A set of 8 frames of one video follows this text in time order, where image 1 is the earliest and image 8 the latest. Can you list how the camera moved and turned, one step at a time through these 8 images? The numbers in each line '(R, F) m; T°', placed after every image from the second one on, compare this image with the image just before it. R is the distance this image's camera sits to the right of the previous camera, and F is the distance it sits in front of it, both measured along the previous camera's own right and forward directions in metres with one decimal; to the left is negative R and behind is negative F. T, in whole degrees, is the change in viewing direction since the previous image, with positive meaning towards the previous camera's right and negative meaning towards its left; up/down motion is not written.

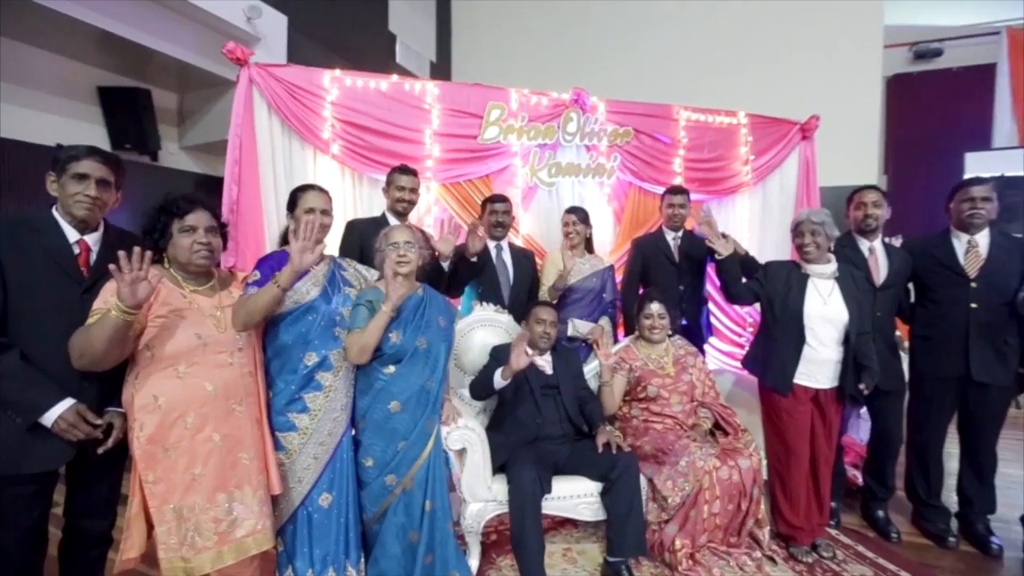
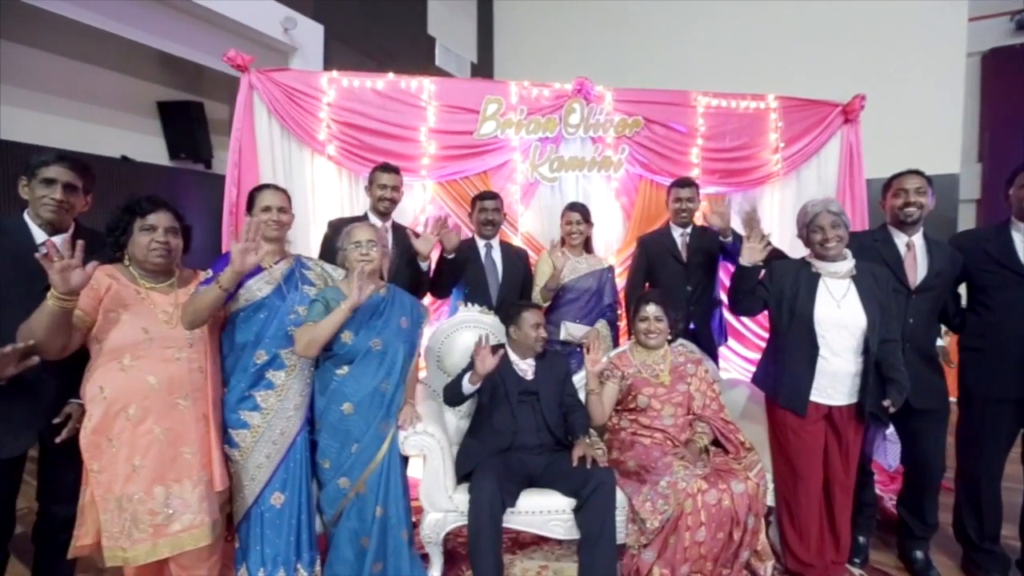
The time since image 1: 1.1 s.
(+0.5, +0.2) m; -8°
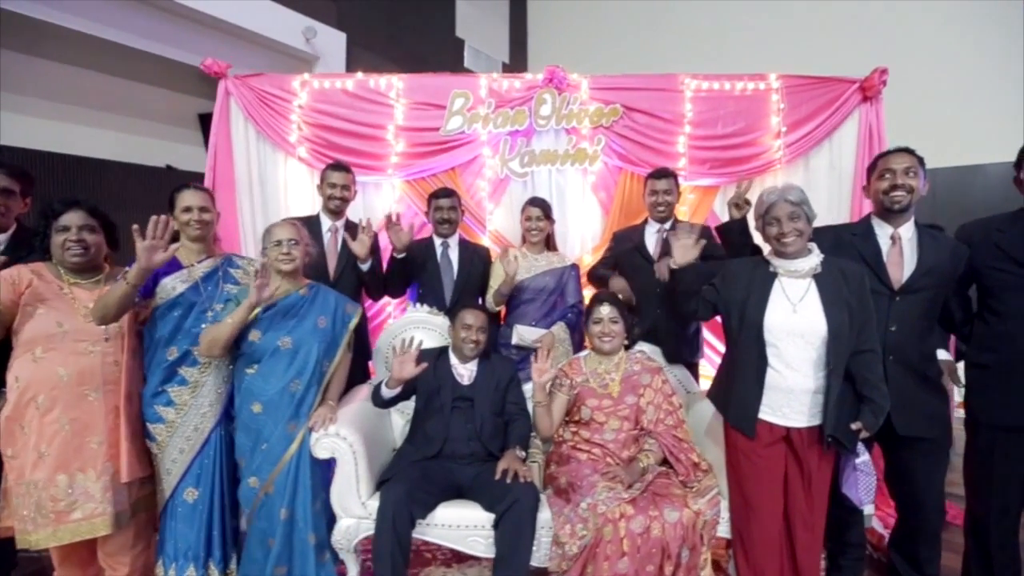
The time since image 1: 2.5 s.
(+0.7, +0.2) m; -8°
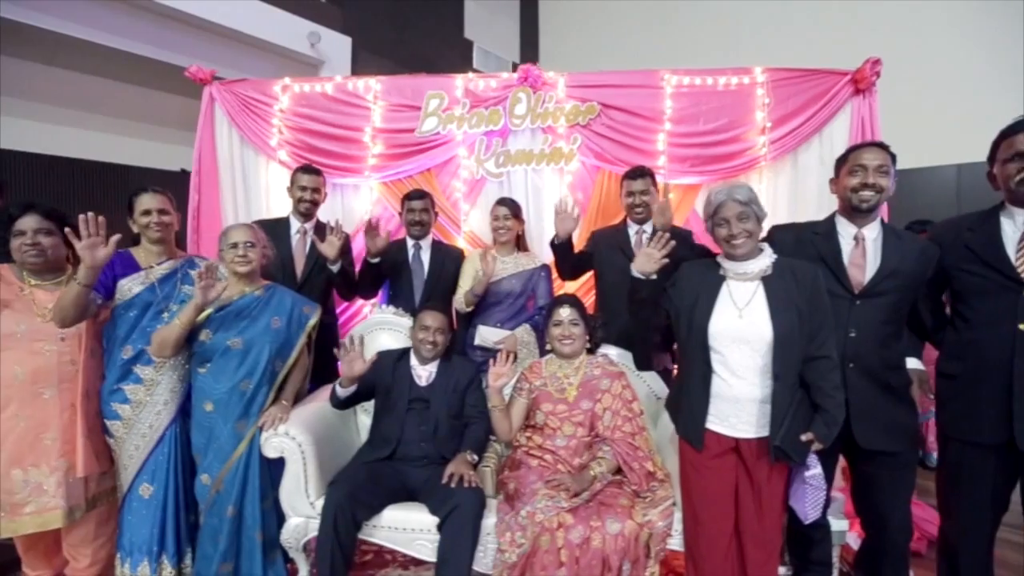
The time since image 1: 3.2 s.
(+0.4, 0.0) m; -3°
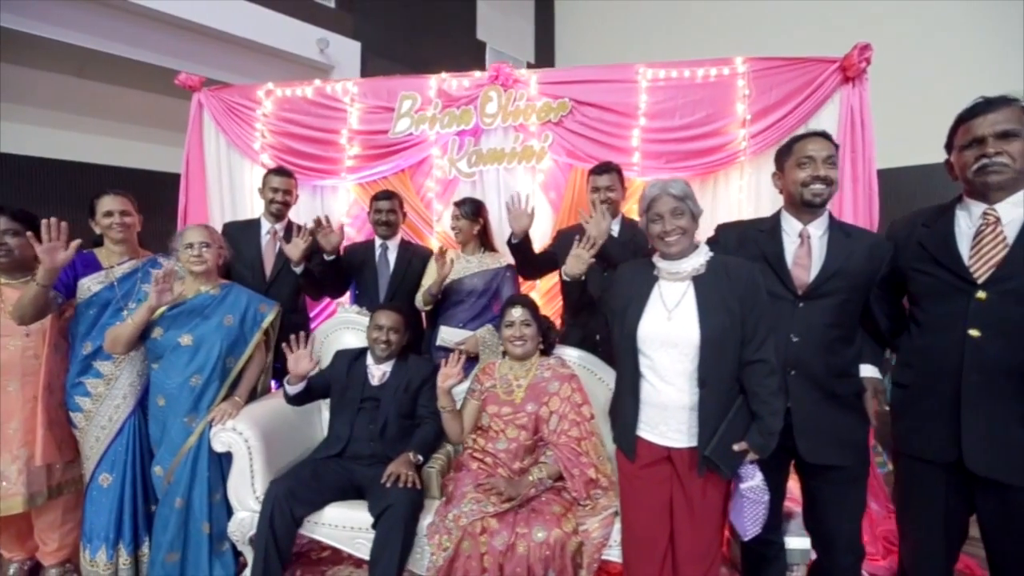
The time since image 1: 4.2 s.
(+0.4, +0.1) m; -4°
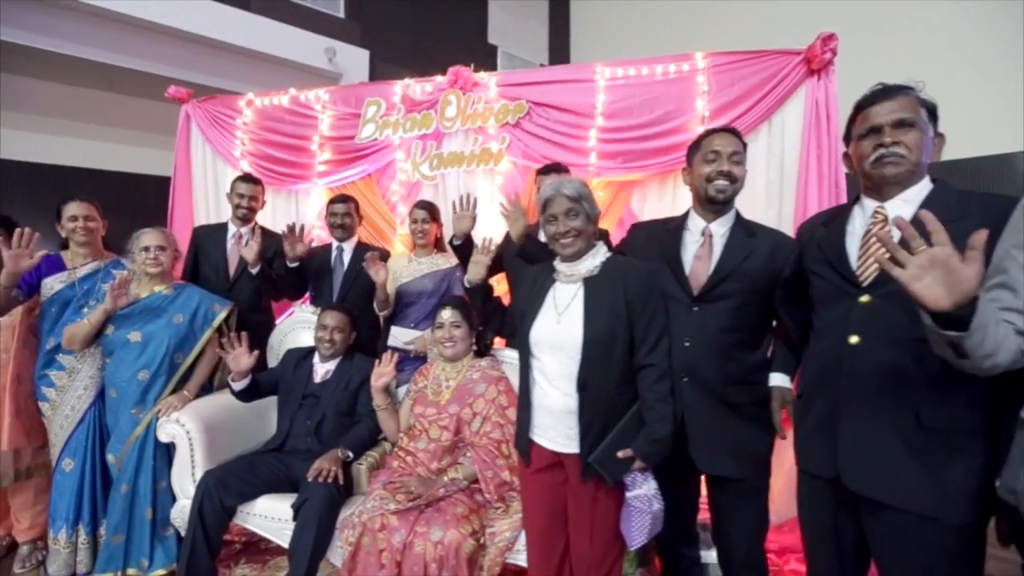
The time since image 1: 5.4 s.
(+0.5, 0.0) m; -5°
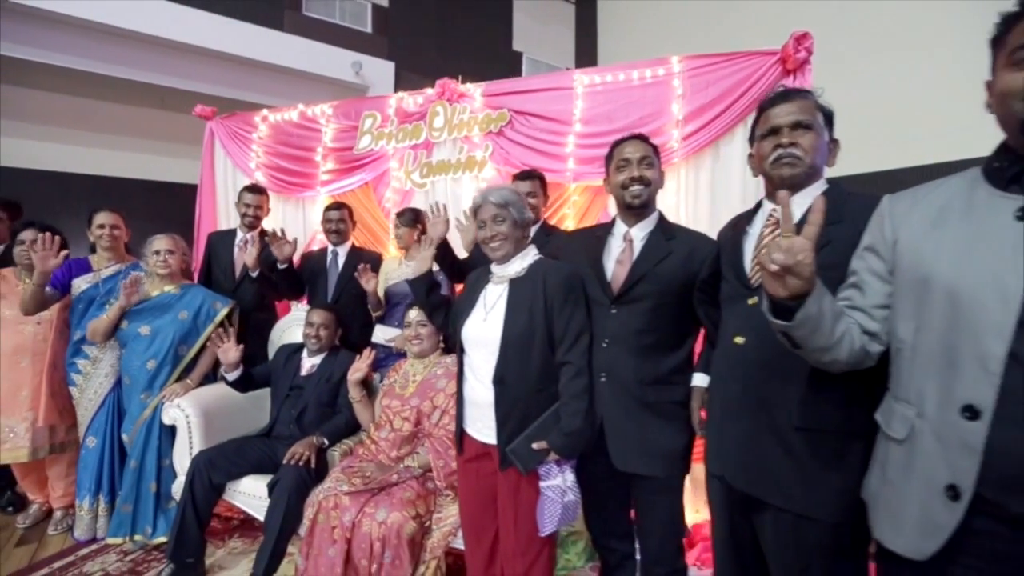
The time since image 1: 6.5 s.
(+0.4, -0.1) m; -6°
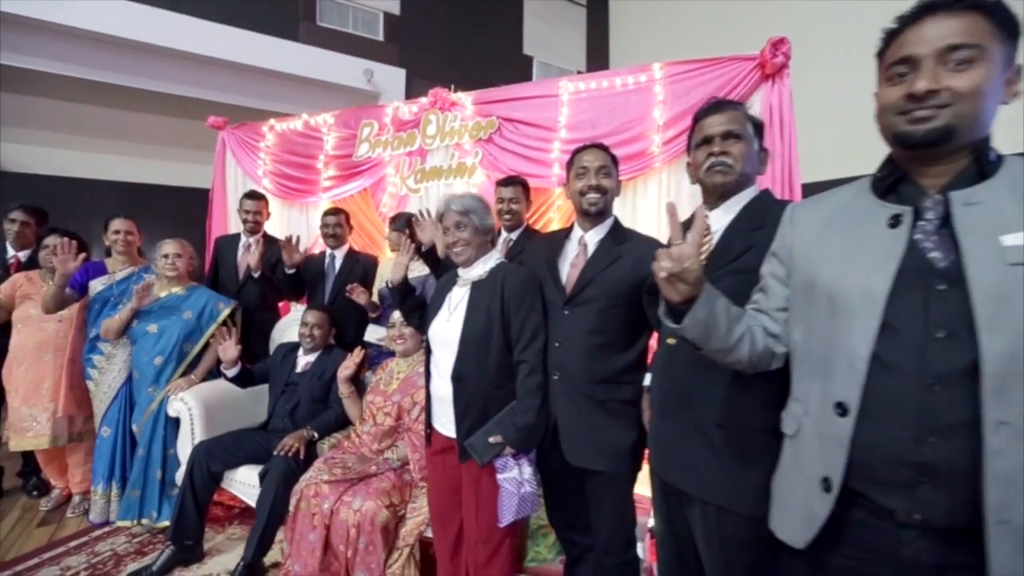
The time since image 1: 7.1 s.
(+0.2, -0.1) m; -3°
